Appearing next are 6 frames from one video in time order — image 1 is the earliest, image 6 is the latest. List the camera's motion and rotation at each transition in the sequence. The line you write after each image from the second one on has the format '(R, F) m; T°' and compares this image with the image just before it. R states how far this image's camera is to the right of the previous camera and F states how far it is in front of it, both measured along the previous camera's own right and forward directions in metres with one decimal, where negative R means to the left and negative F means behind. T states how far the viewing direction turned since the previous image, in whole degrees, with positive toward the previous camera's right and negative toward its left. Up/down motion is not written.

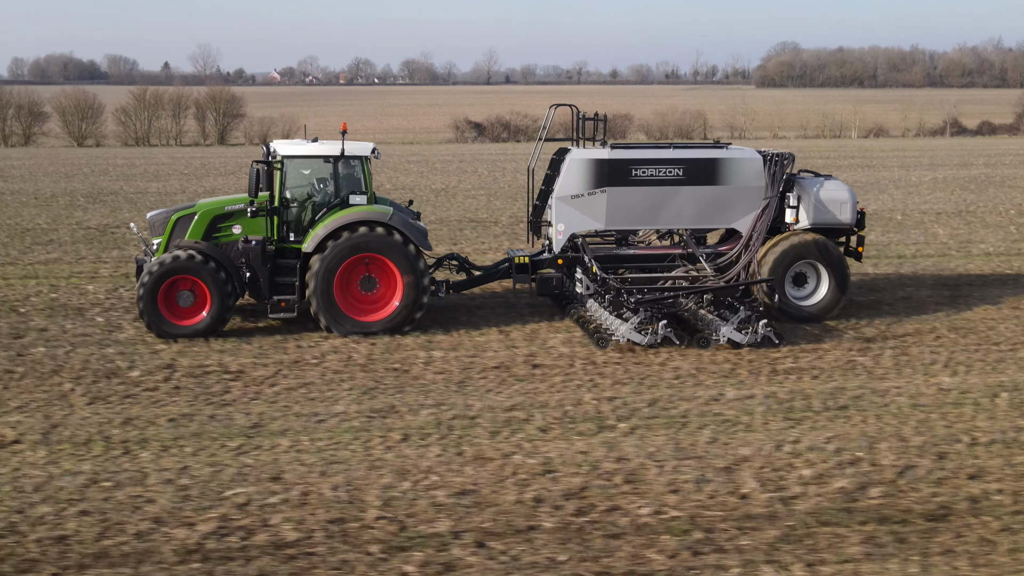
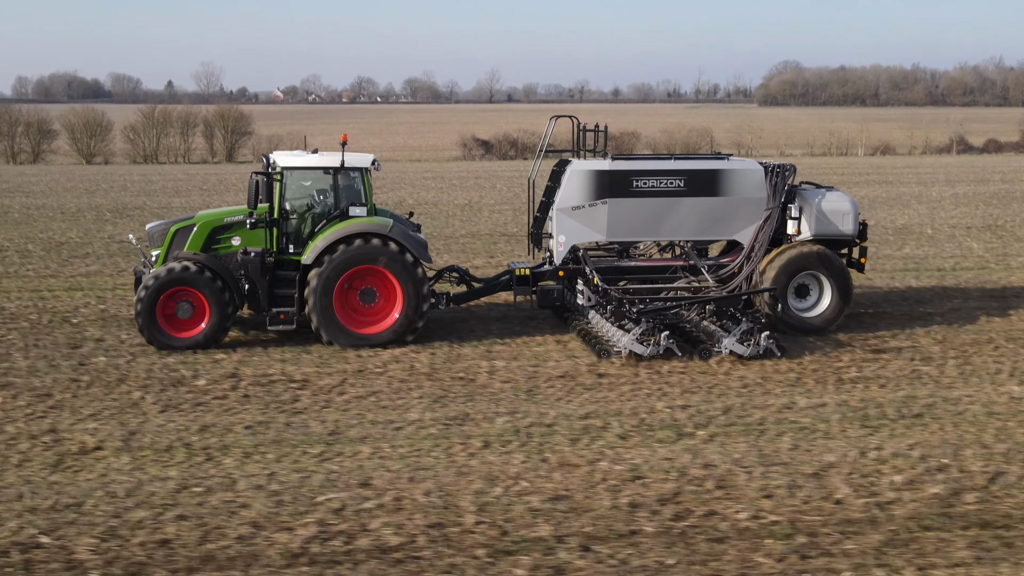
(-0.7, 0.0) m; 0°
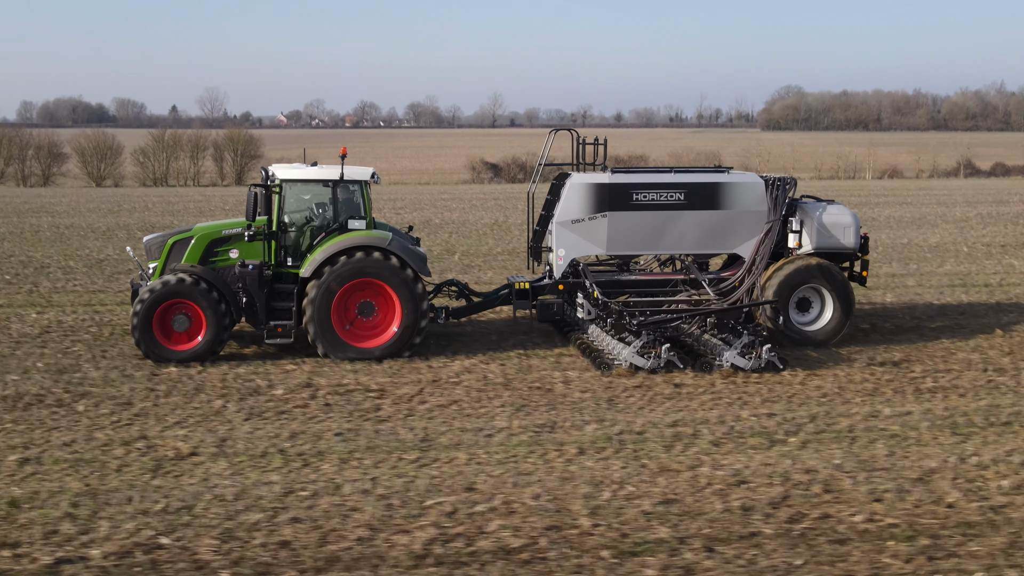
(-0.8, 0.0) m; 0°
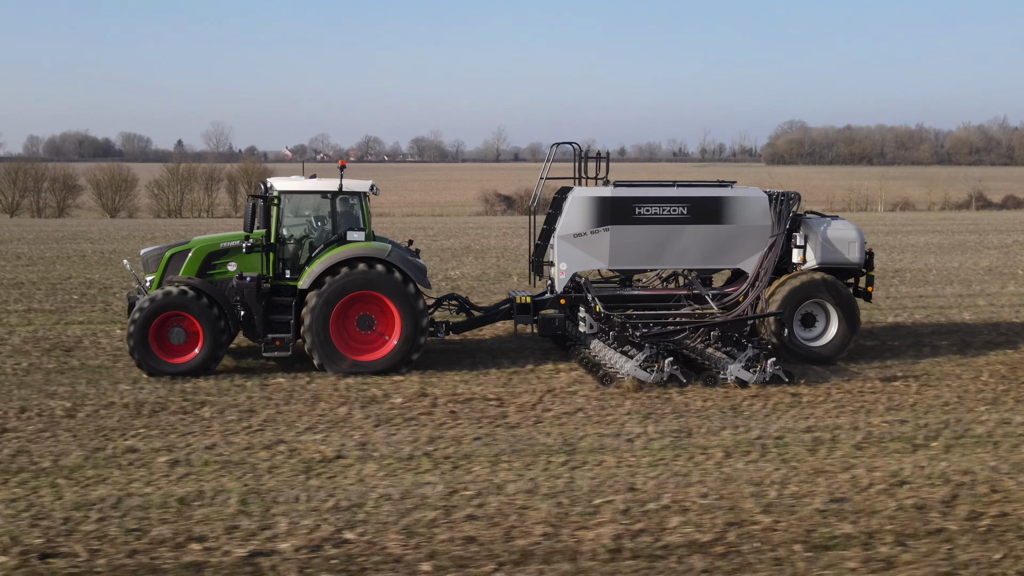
(-1.2, 0.0) m; 0°
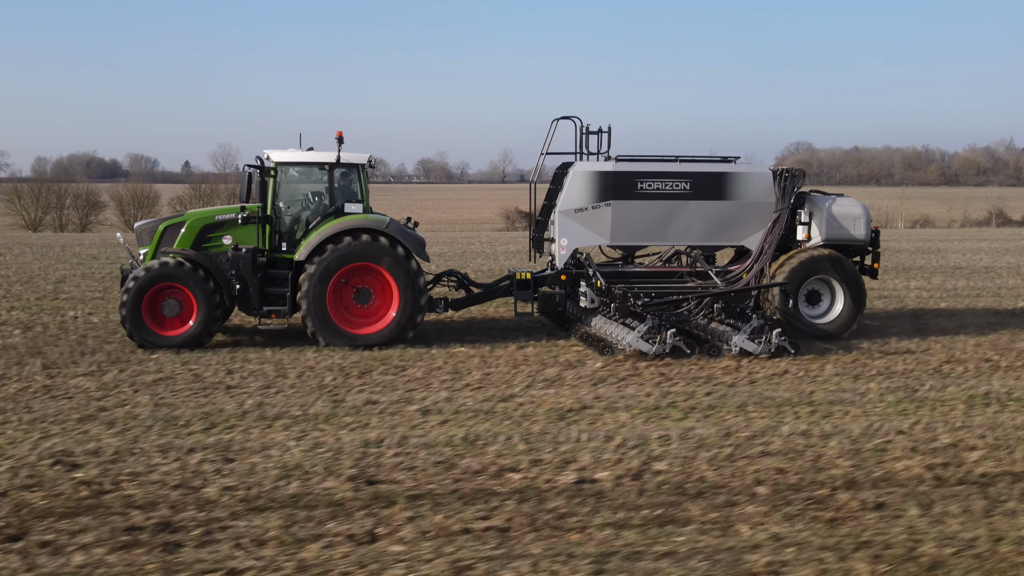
(-2.0, -0.1) m; 0°
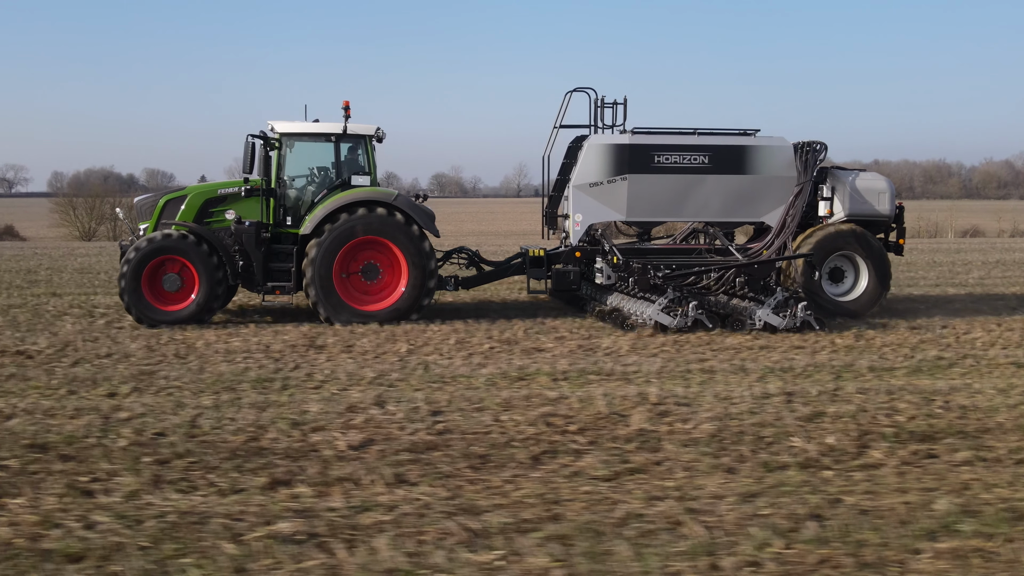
(-4.8, -0.2) m; 0°
